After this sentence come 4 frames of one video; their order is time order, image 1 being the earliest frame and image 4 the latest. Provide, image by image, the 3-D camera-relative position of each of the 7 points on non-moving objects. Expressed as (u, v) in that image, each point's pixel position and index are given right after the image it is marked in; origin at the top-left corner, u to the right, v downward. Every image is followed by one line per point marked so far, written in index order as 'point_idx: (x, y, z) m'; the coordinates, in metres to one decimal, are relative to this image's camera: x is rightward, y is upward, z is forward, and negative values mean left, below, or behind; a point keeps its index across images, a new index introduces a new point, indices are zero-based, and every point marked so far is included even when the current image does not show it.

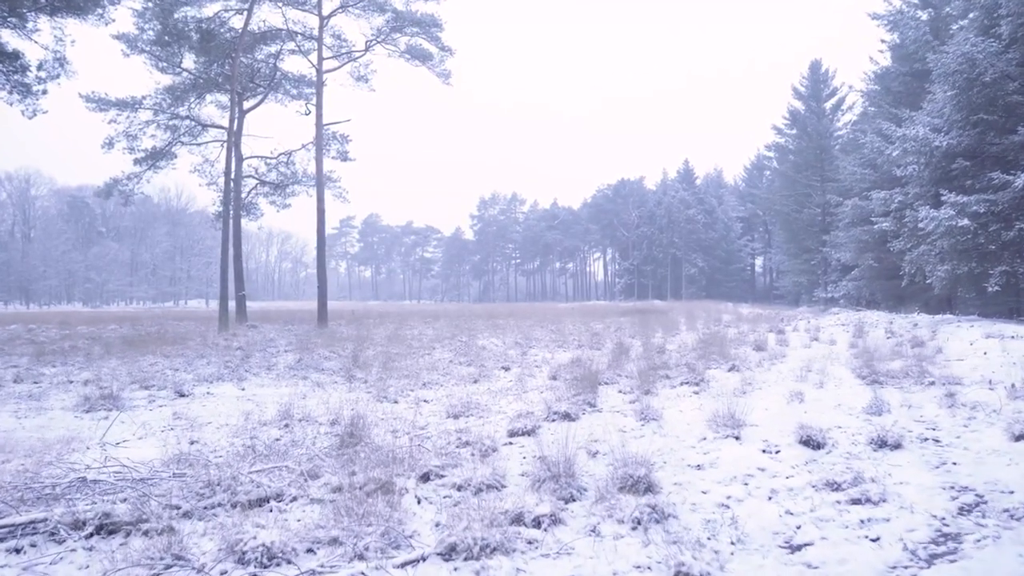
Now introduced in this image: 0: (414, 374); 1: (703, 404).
0: (-2.0, -1.8, +11.4) m
1: (+2.9, -1.8, +8.4) m
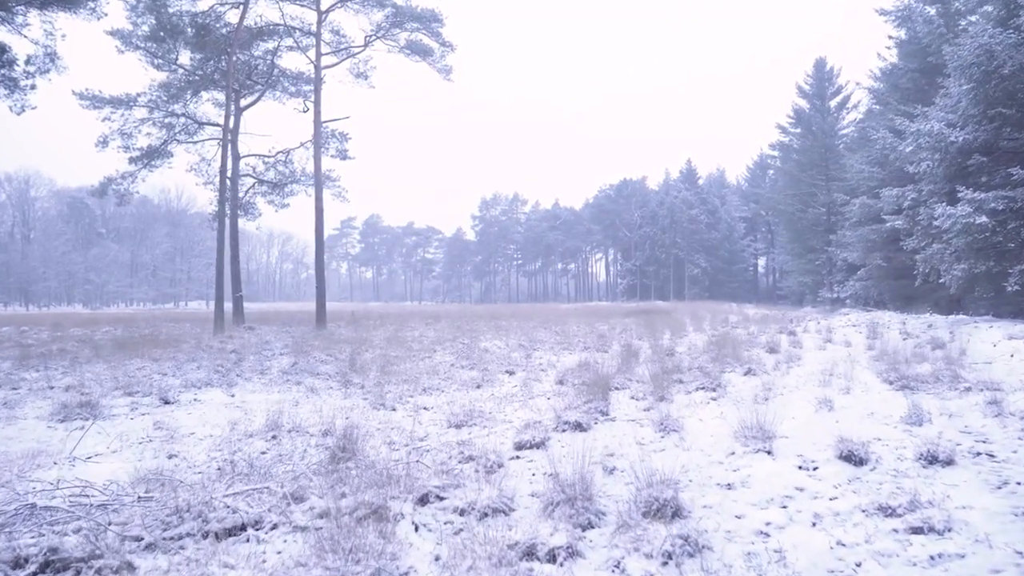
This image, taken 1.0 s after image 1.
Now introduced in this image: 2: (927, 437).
0: (-1.9, -1.8, +10.8) m
1: (+3.0, -1.8, +7.8) m
2: (+4.7, -1.7, +6.1) m
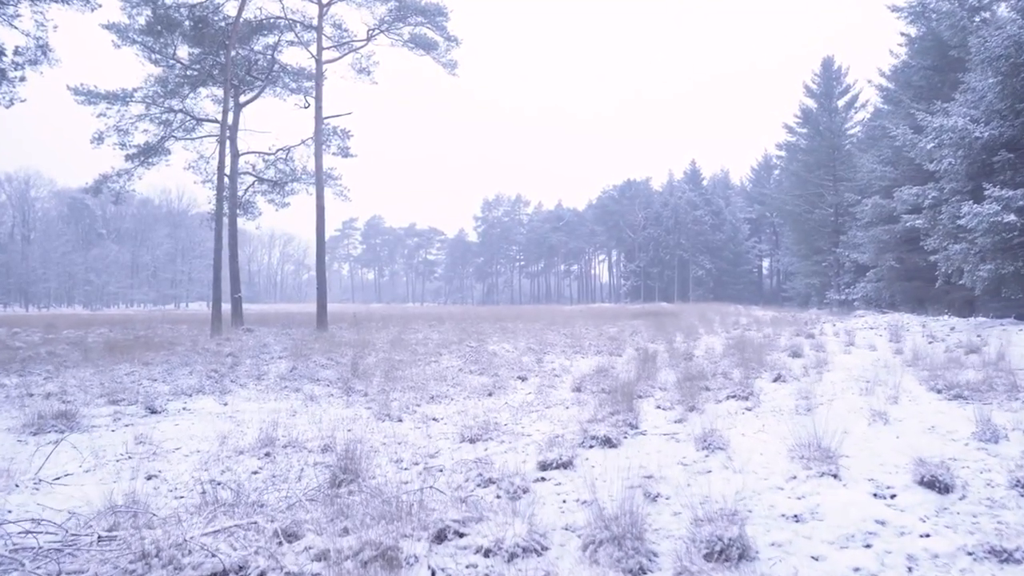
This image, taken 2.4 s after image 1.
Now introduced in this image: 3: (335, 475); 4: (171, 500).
0: (-1.7, -1.8, +10.0) m
1: (+3.3, -1.8, +7.0) m
2: (+4.9, -1.7, +5.3) m
3: (-1.7, -1.8, +5.3) m
4: (-3.0, -1.9, +4.8) m
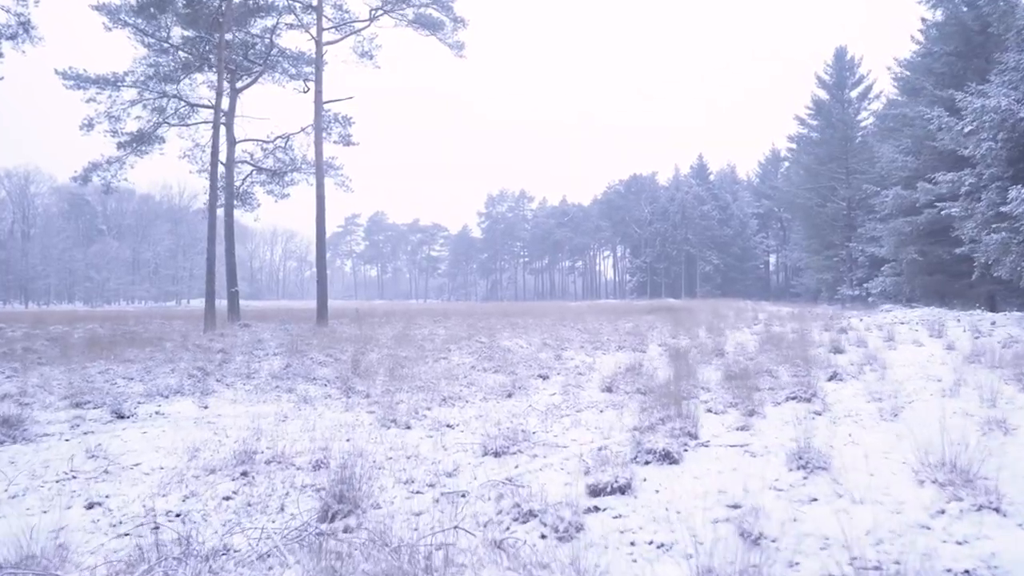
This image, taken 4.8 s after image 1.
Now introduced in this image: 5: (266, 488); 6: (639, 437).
0: (-1.3, -1.6, +8.8) m
1: (+3.6, -1.6, +5.7) m
2: (+5.3, -1.5, +4.1) m
3: (-1.4, -1.6, +4.1) m
4: (-2.7, -1.7, +3.6) m
5: (-2.1, -1.7, +4.6) m
6: (+1.3, -1.6, +5.8) m
